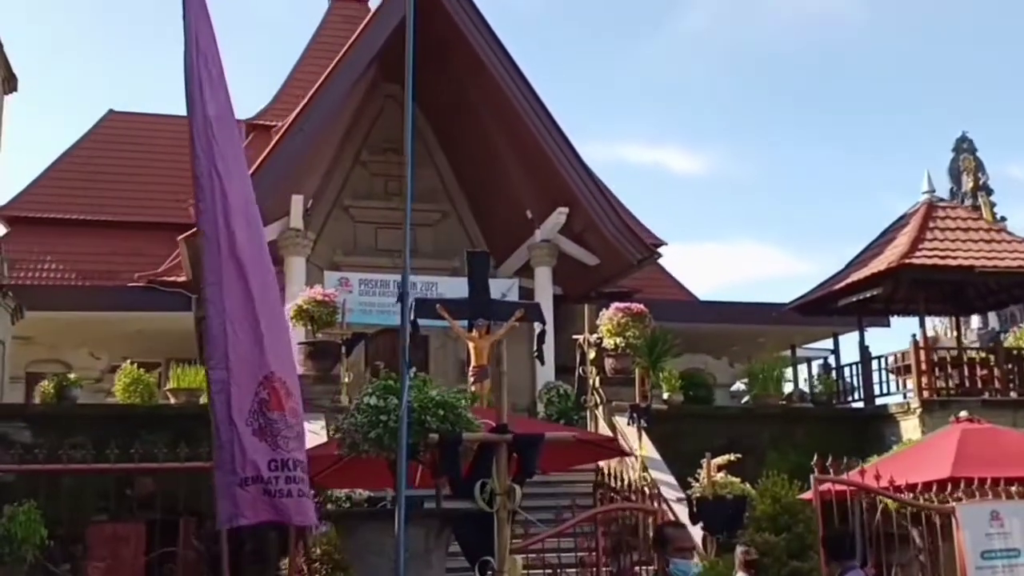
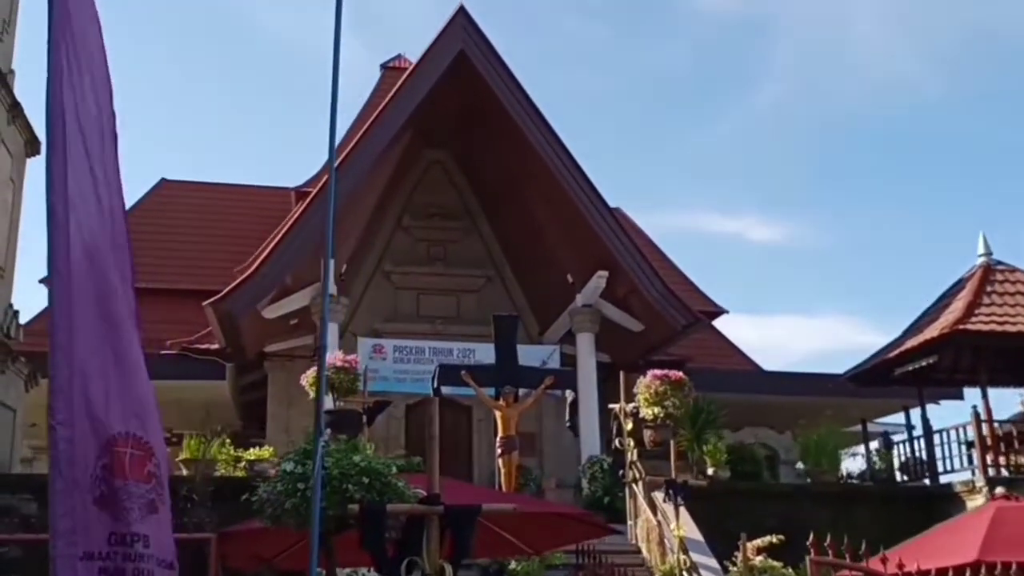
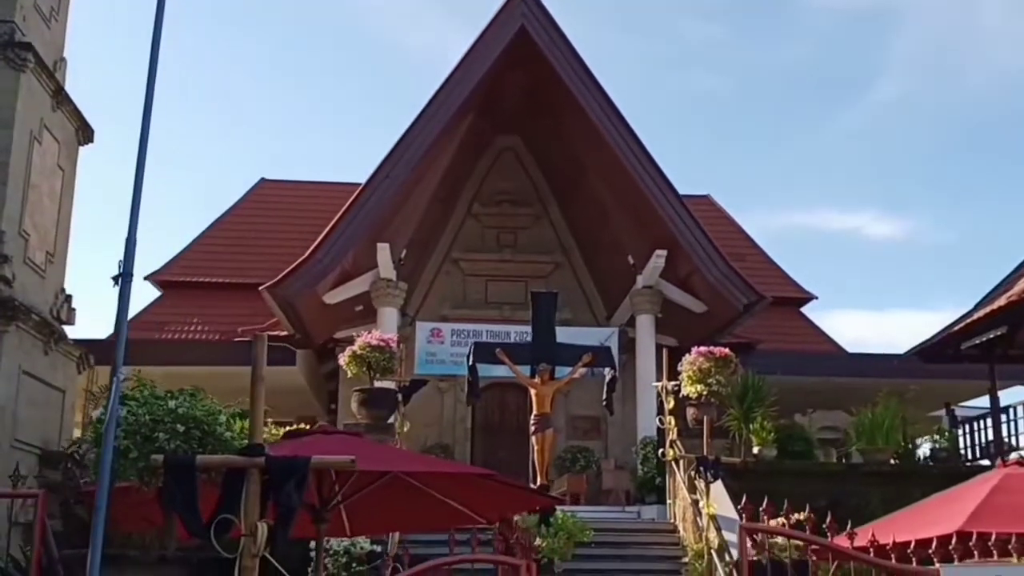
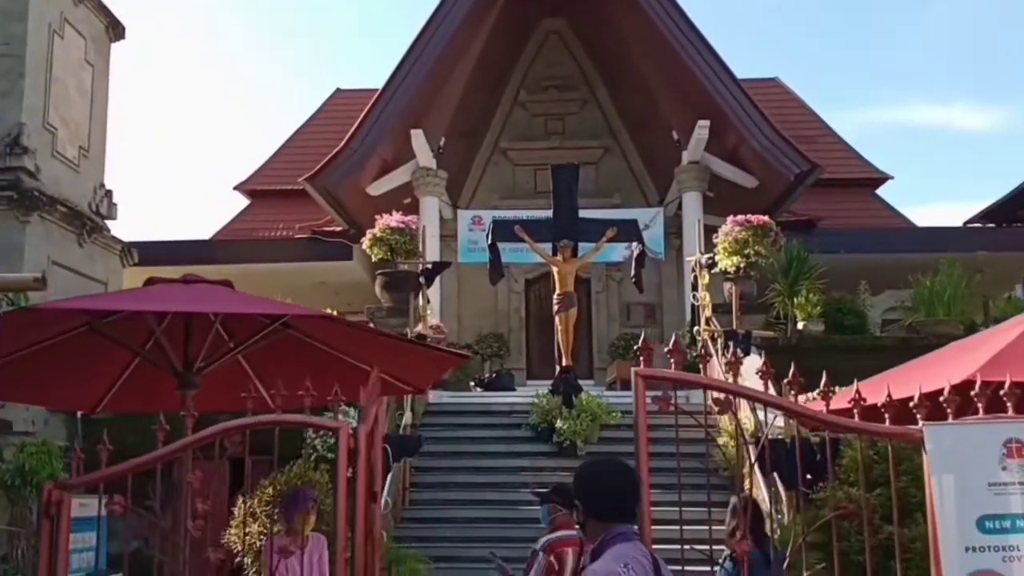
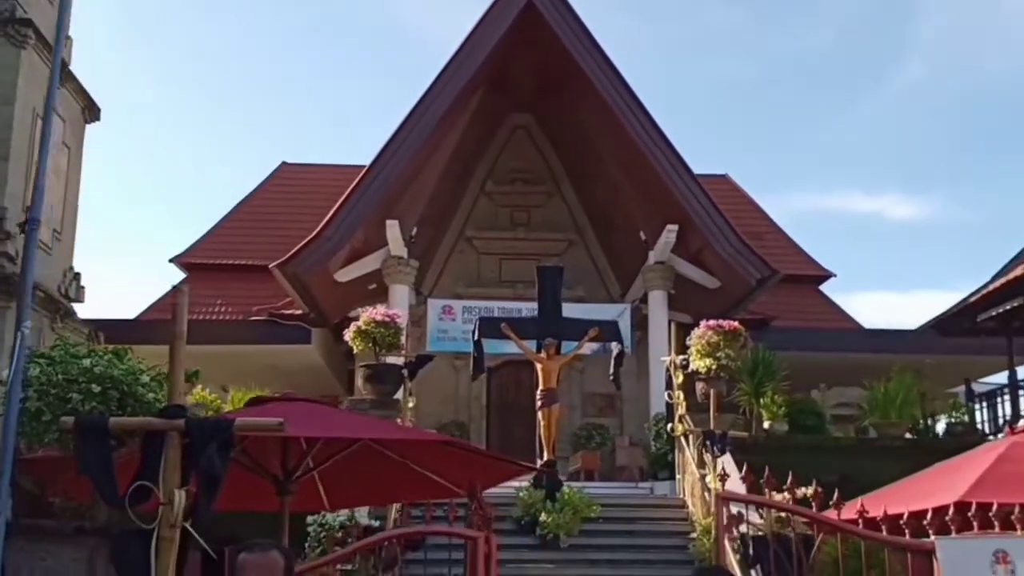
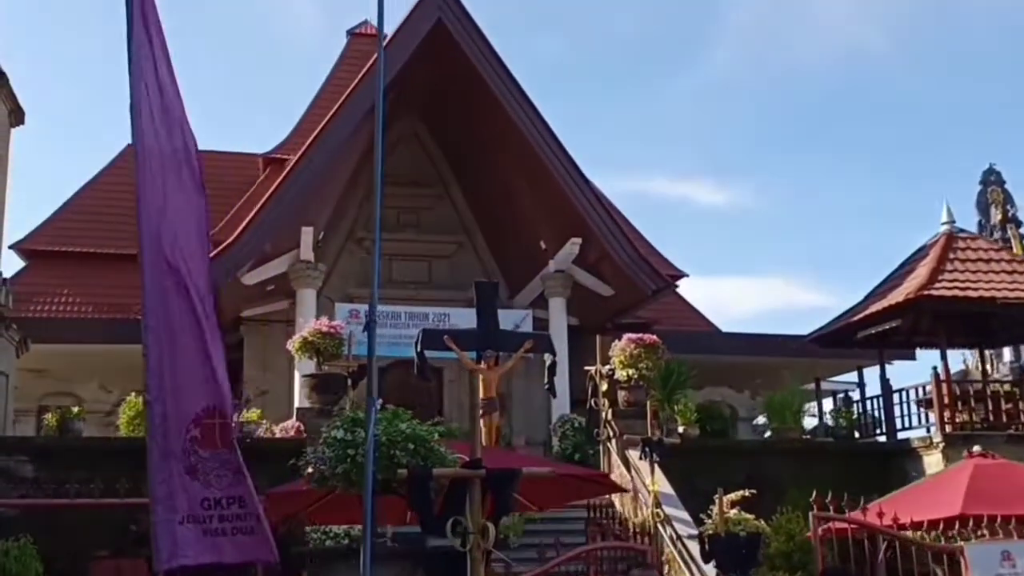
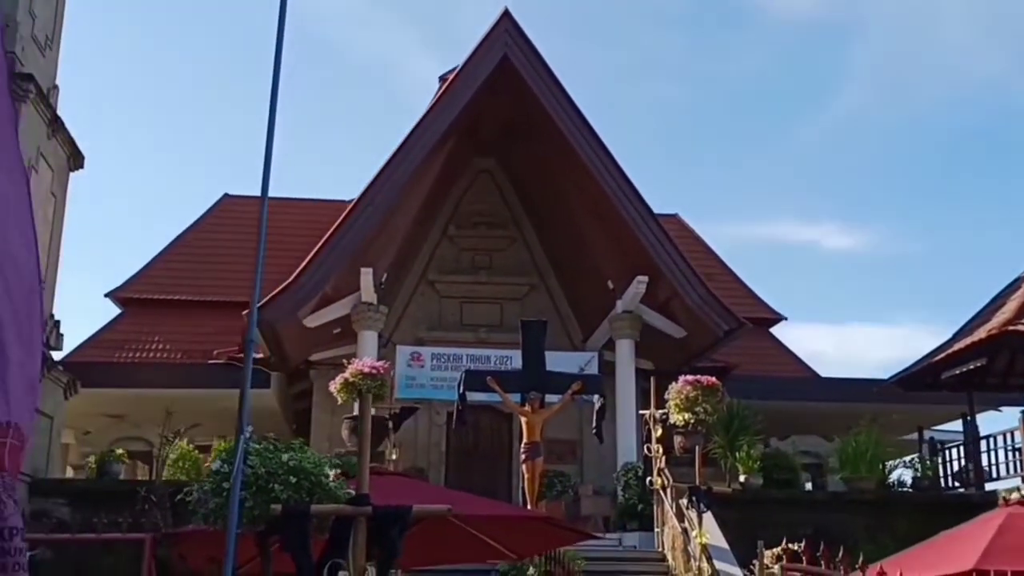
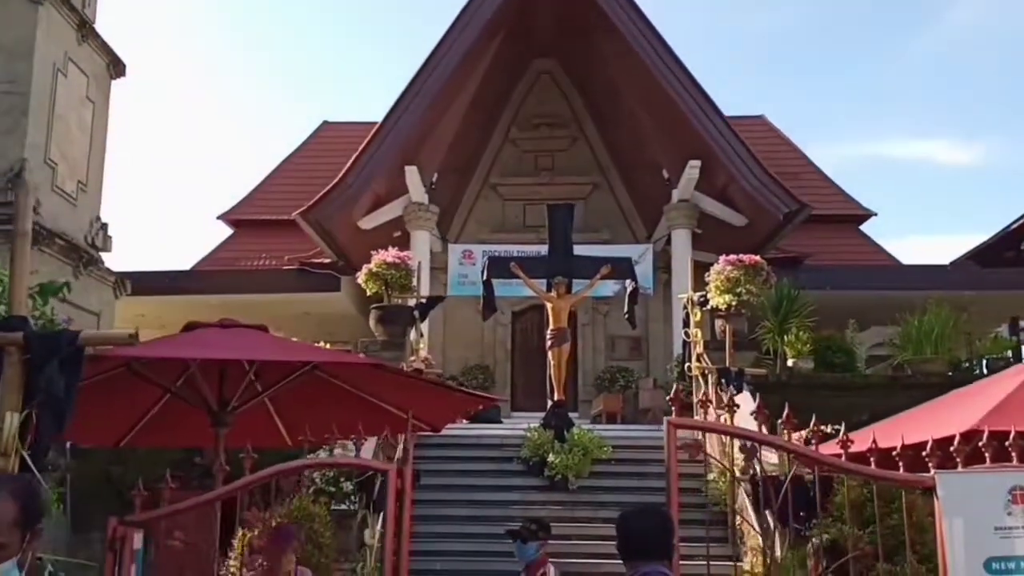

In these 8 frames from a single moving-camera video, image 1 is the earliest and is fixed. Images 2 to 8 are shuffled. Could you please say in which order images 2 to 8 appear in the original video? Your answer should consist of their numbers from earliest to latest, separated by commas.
6, 2, 7, 3, 5, 8, 4
